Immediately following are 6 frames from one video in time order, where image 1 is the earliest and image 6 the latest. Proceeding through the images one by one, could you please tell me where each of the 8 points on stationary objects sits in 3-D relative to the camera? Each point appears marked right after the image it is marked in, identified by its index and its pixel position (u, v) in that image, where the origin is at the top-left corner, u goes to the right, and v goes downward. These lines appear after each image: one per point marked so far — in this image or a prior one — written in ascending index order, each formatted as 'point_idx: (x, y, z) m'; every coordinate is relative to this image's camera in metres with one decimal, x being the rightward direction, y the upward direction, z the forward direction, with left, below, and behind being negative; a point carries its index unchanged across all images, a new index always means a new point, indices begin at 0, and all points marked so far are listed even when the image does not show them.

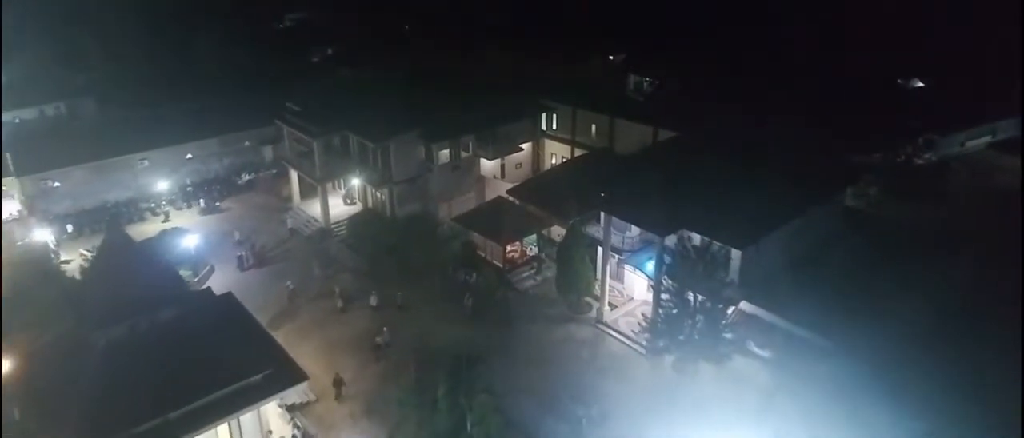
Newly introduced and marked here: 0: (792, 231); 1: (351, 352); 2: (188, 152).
0: (+5.3, -0.2, +12.4) m
1: (-2.9, -2.4, +11.9) m
2: (-8.8, +1.8, +17.6) m
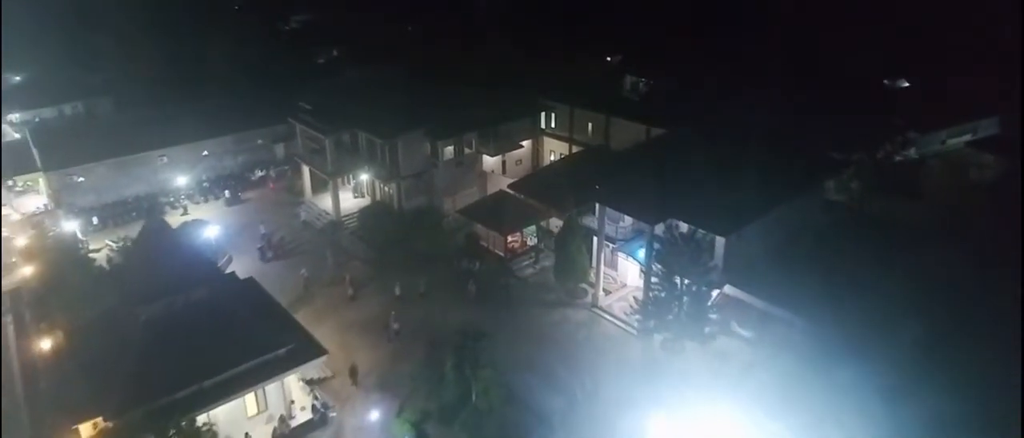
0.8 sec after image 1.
0: (+5.3, 0.0, +13.3) m
1: (-2.9, -2.2, +12.7) m
2: (-8.8, +2.0, +18.5) m
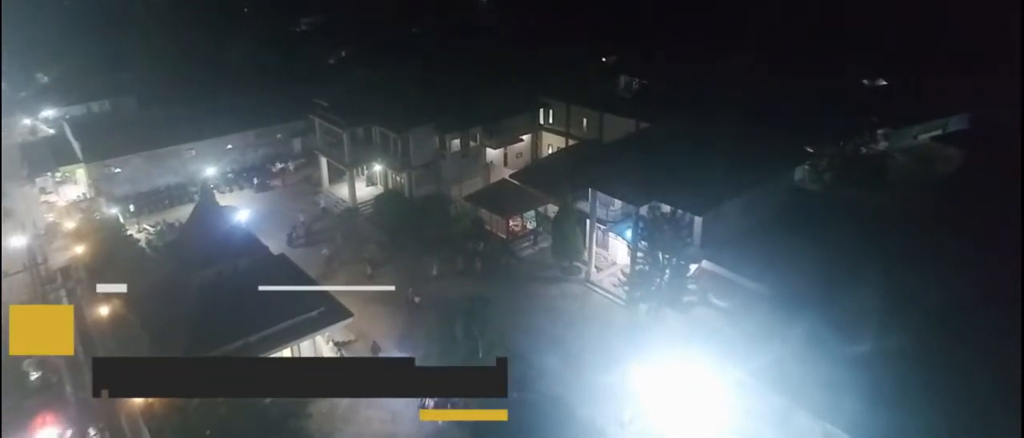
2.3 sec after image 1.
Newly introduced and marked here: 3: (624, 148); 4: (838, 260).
0: (+5.3, +0.4, +14.8) m
1: (-2.8, -1.9, +14.3) m
2: (-8.8, +2.4, +20.1) m
3: (+3.0, +1.9, +17.5) m
4: (+6.7, -0.8, +13.2) m
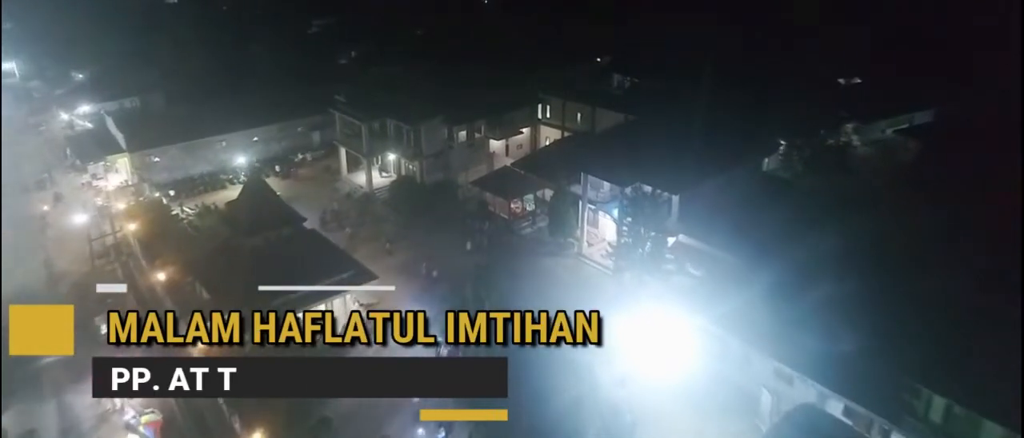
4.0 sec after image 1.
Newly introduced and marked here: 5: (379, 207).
0: (+5.3, +0.9, +16.8) m
1: (-2.8, -1.4, +16.3) m
2: (-8.7, +2.9, +22.1) m
3: (+3.0, +2.4, +19.5) m
4: (+6.8, -0.3, +15.2) m
5: (-4.0, +0.4, +19.7) m
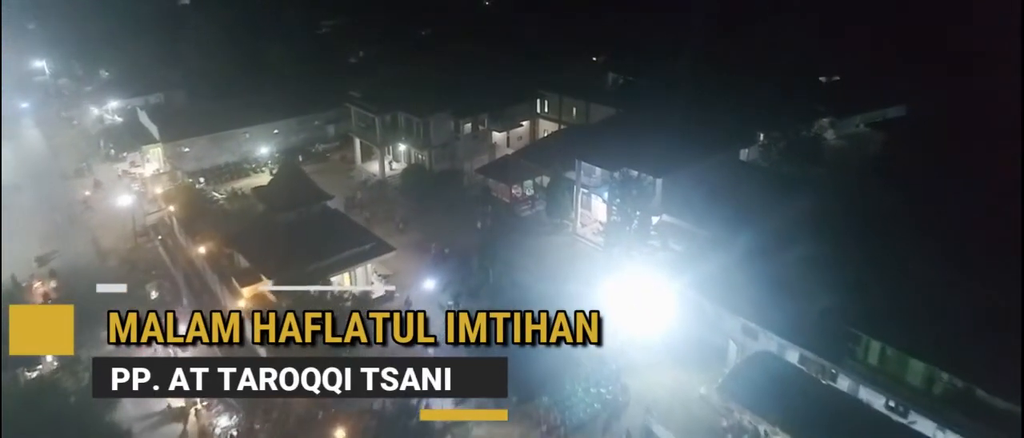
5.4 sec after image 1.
0: (+5.4, +1.4, +18.7) m
1: (-2.8, -0.9, +18.1) m
2: (-8.7, +3.4, +23.9) m
3: (+3.0, +2.9, +21.4) m
4: (+6.8, +0.2, +17.0) m
5: (-4.0, +0.9, +21.6) m
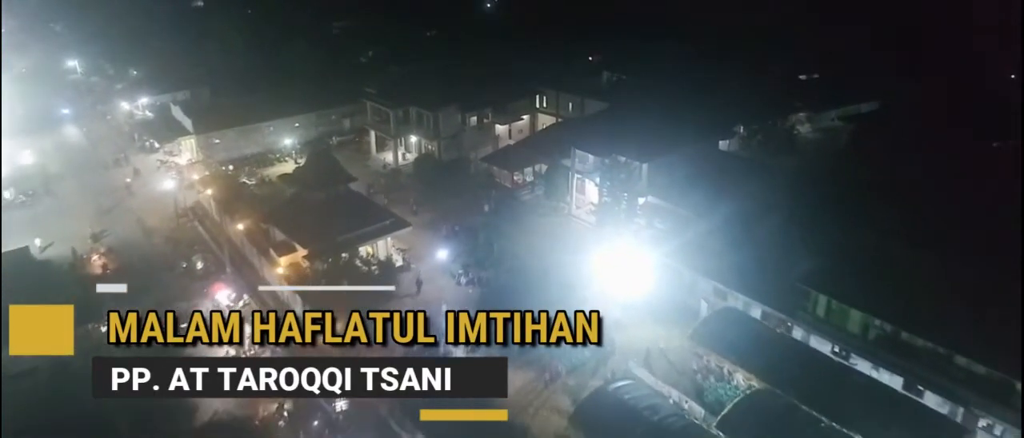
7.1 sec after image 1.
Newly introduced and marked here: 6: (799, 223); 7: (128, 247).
0: (+5.4, +1.9, +20.9) m
1: (-2.7, -0.3, +20.3) m
2: (-8.6, +3.9, +26.1) m
3: (+3.1, +3.5, +23.6) m
4: (+6.9, +0.8, +19.2) m
5: (-3.9, +1.4, +23.8) m
6: (+7.7, 0.0, +17.4) m
7: (-11.7, -0.8, +19.8) m
